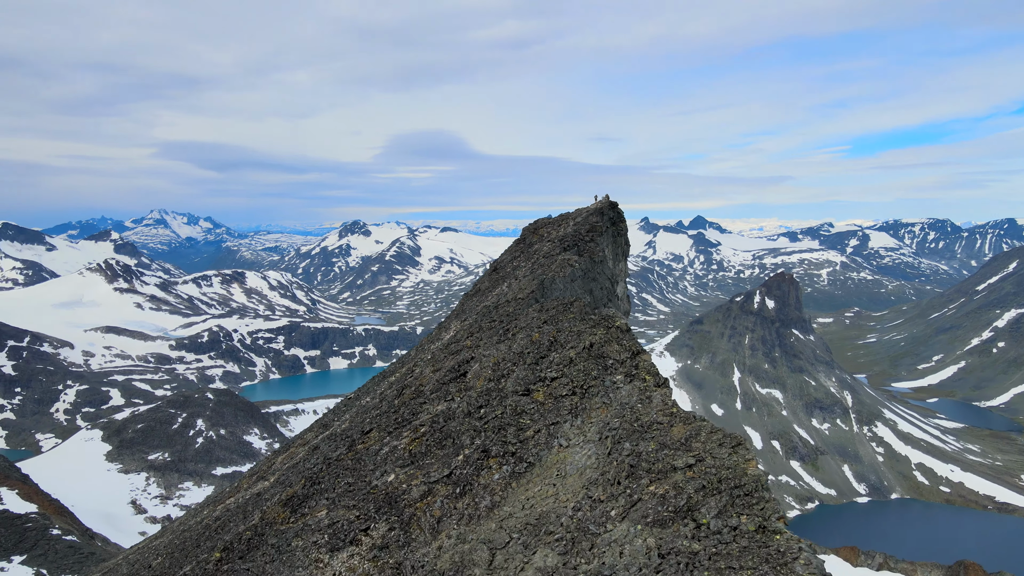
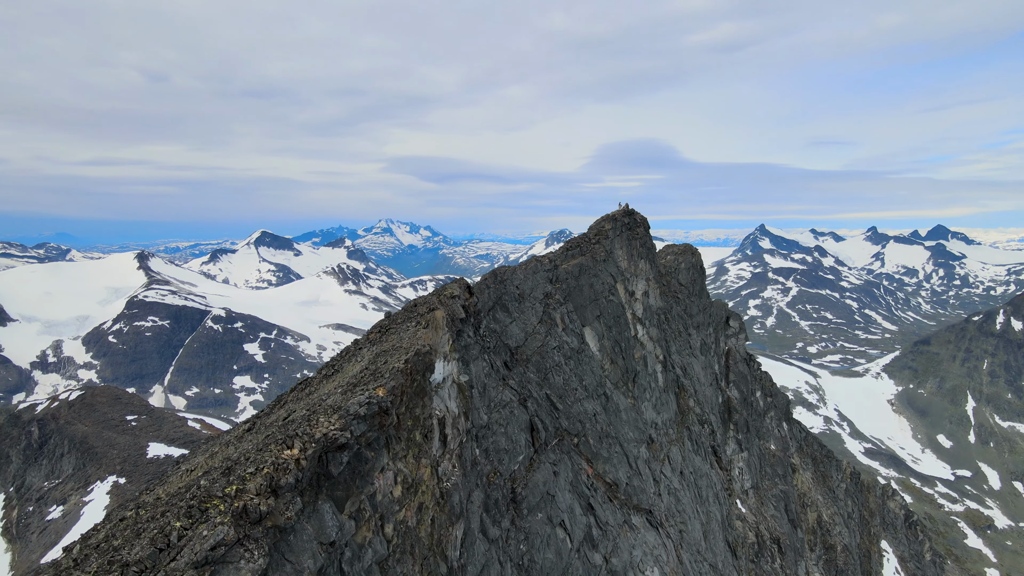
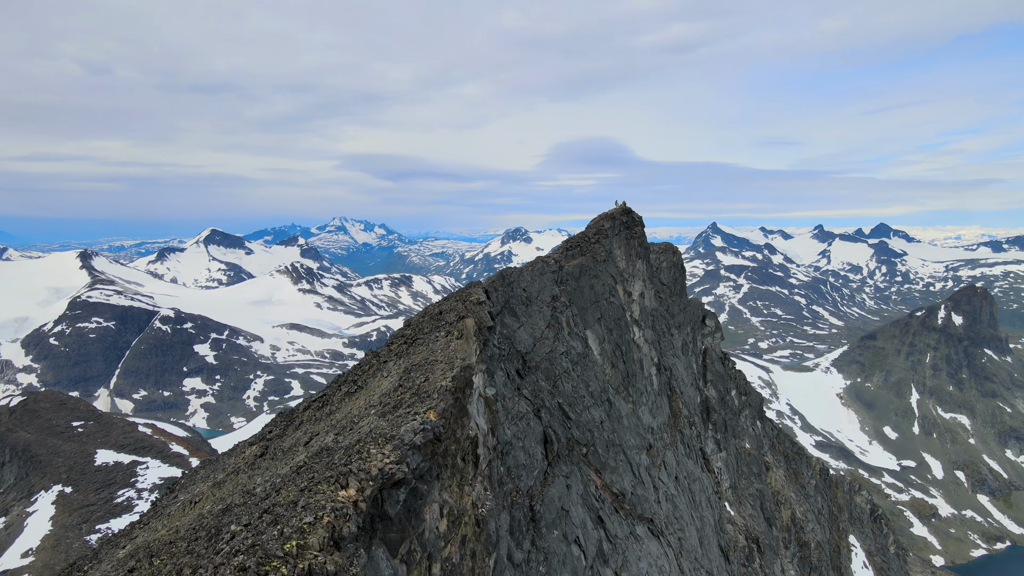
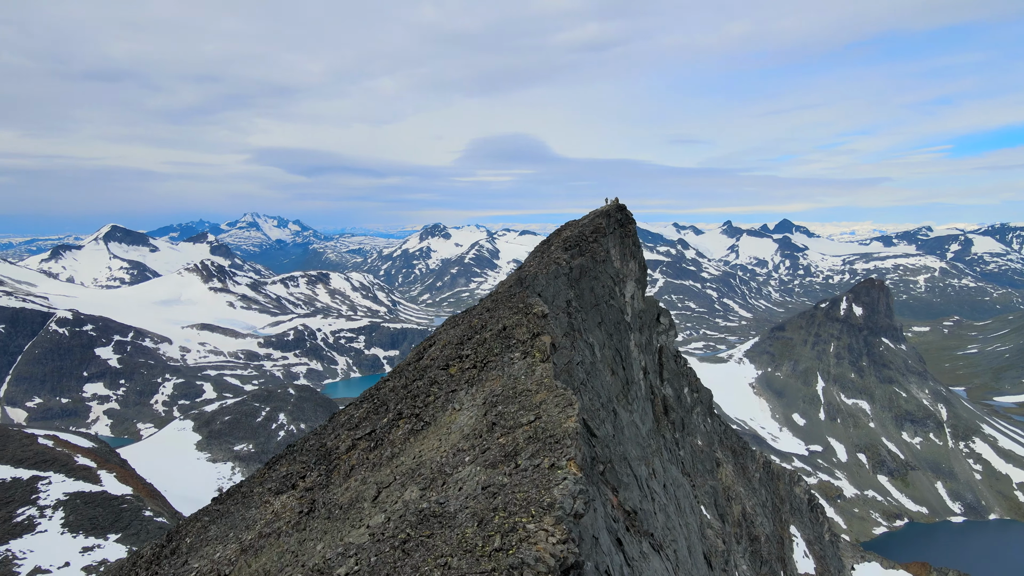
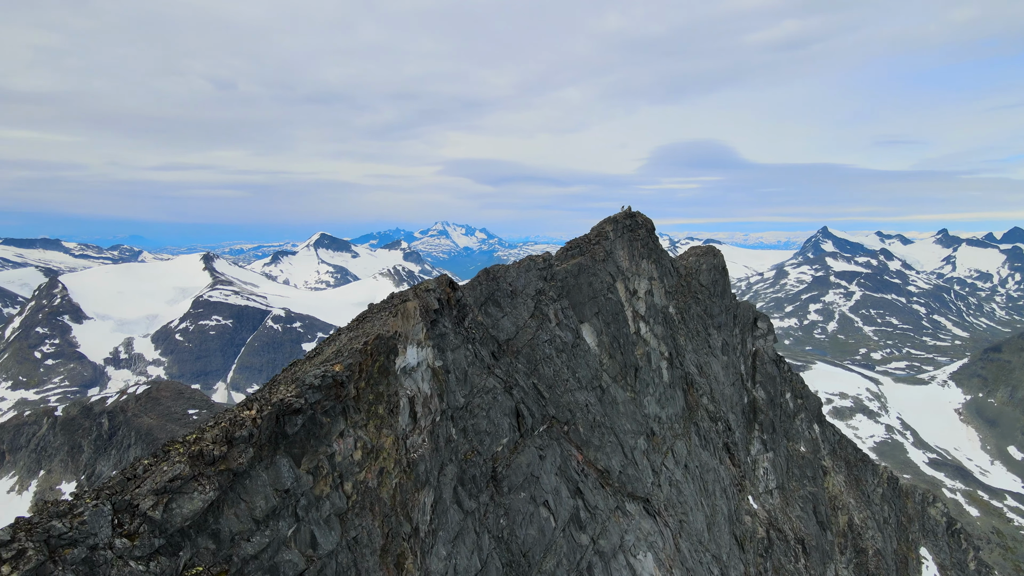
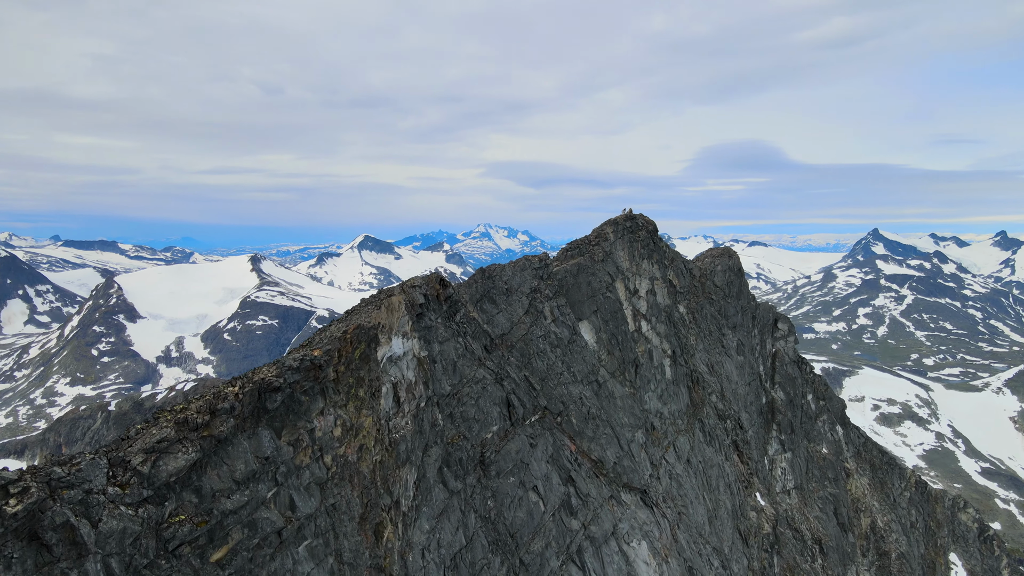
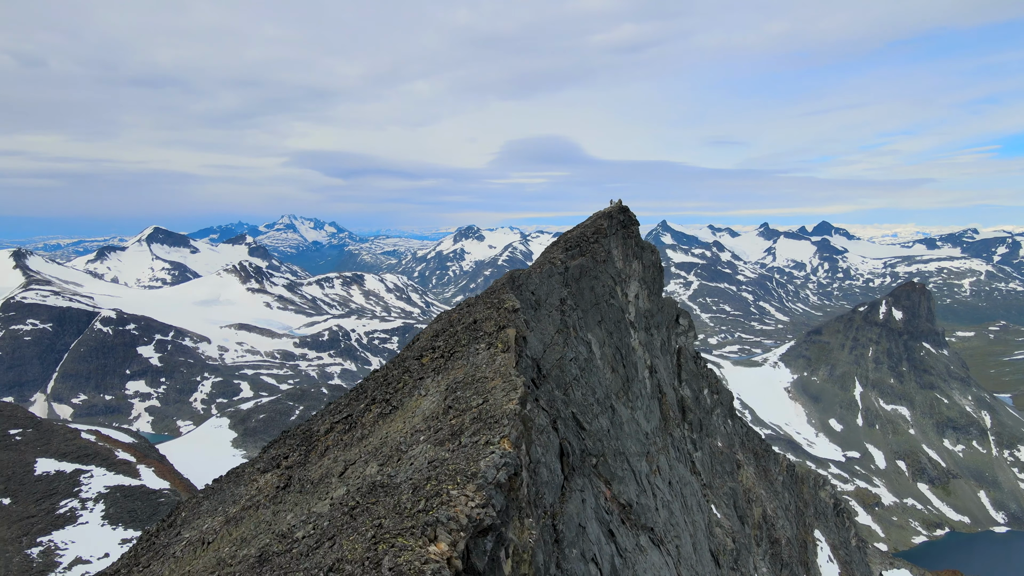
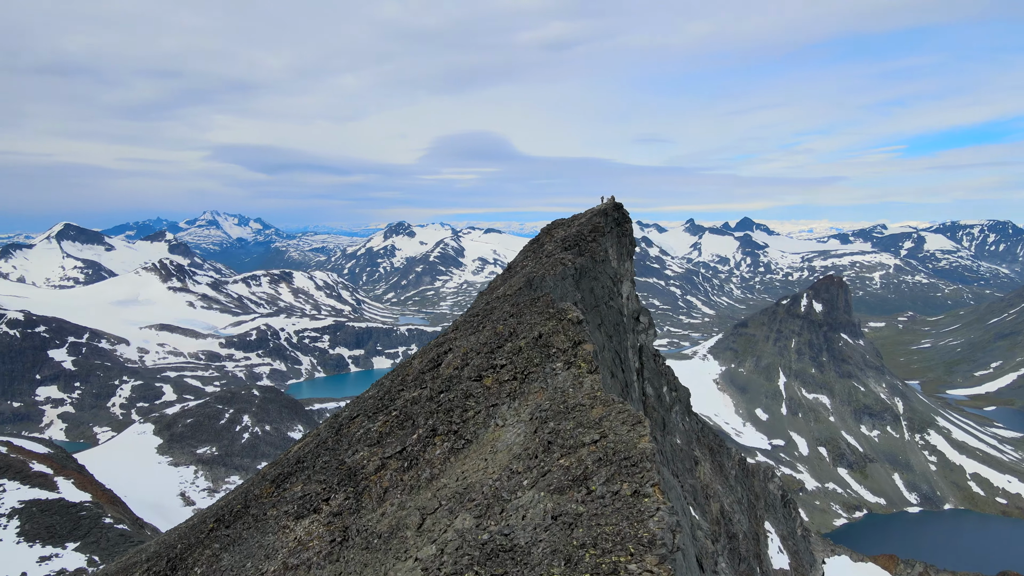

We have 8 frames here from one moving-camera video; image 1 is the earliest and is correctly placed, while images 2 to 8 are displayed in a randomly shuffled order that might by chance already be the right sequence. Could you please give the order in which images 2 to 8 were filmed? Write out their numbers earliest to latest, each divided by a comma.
8, 4, 7, 3, 2, 5, 6
